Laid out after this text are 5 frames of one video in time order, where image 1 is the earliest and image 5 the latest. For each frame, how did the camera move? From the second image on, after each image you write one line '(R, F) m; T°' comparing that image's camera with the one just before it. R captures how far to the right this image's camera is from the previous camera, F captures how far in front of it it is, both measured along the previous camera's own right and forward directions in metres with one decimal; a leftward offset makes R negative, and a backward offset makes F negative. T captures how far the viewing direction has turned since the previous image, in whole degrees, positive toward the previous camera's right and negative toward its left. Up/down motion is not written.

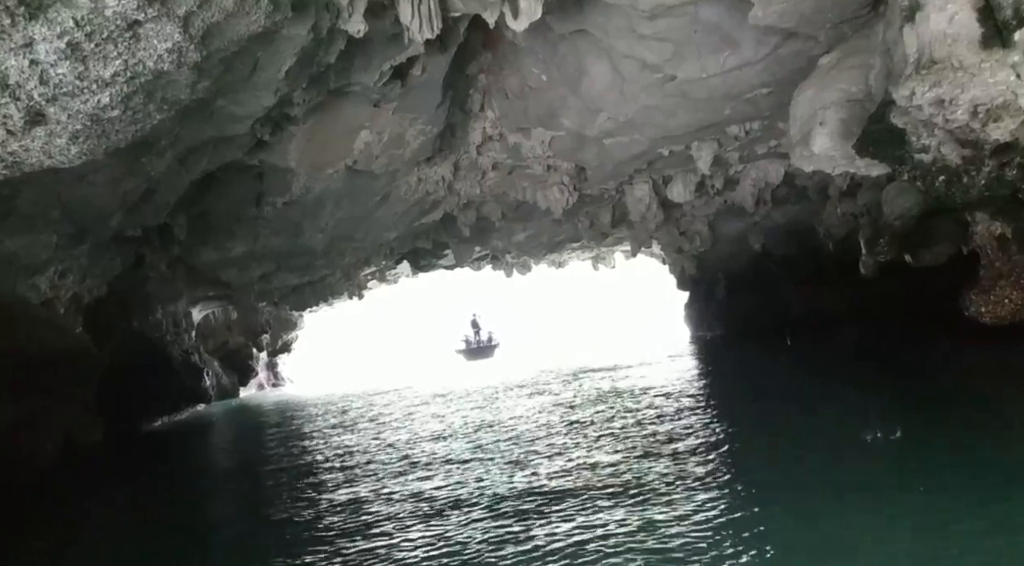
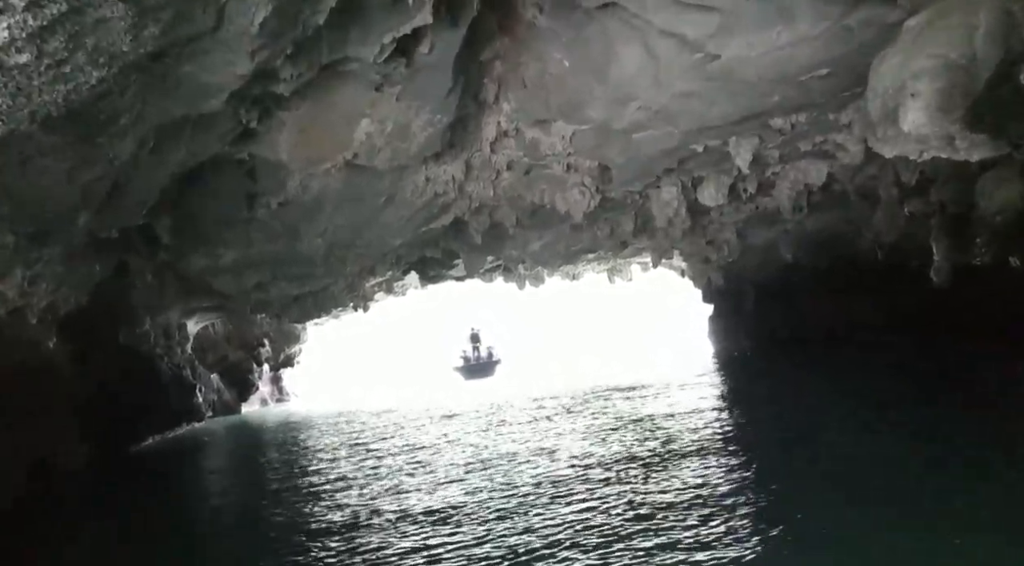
(-0.1, +1.1) m; -1°
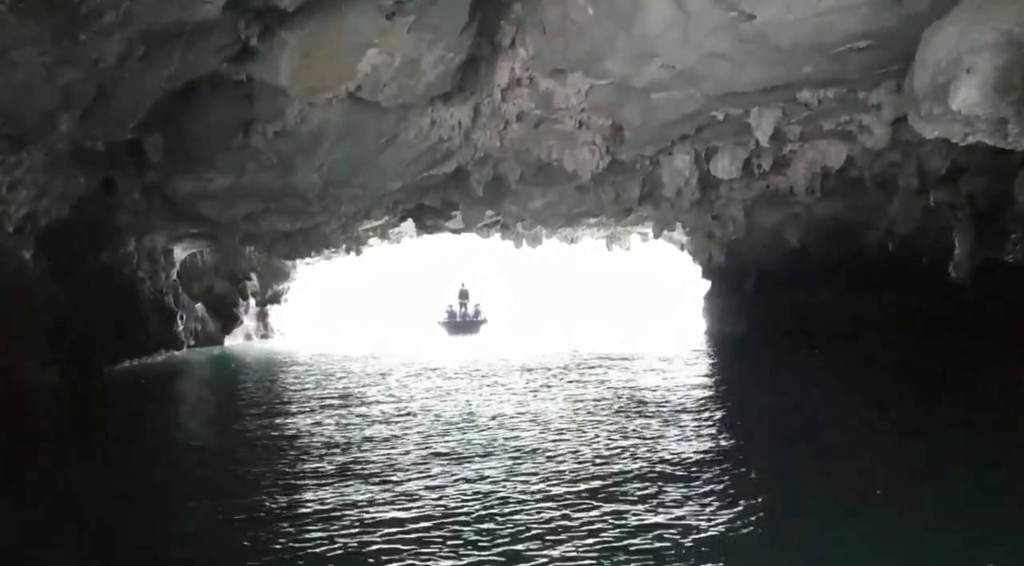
(0.0, +0.4) m; +1°
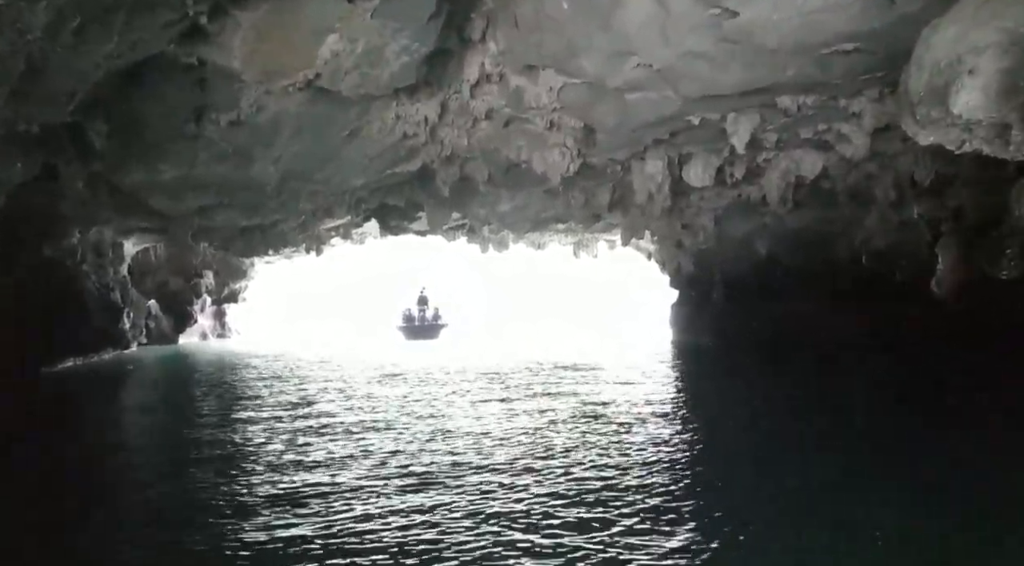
(0.0, +0.4) m; +2°
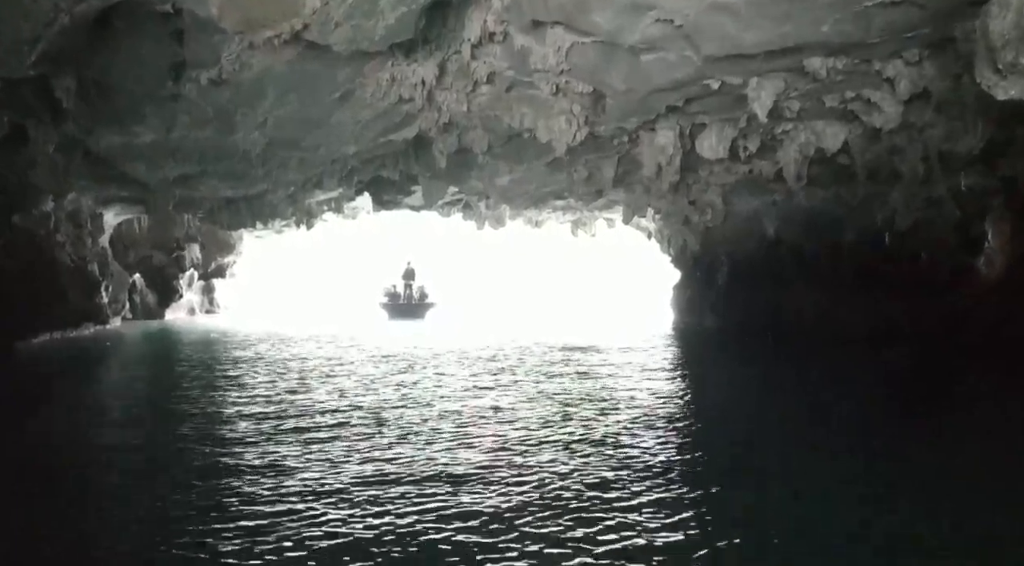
(-0.1, +0.7) m; +1°
